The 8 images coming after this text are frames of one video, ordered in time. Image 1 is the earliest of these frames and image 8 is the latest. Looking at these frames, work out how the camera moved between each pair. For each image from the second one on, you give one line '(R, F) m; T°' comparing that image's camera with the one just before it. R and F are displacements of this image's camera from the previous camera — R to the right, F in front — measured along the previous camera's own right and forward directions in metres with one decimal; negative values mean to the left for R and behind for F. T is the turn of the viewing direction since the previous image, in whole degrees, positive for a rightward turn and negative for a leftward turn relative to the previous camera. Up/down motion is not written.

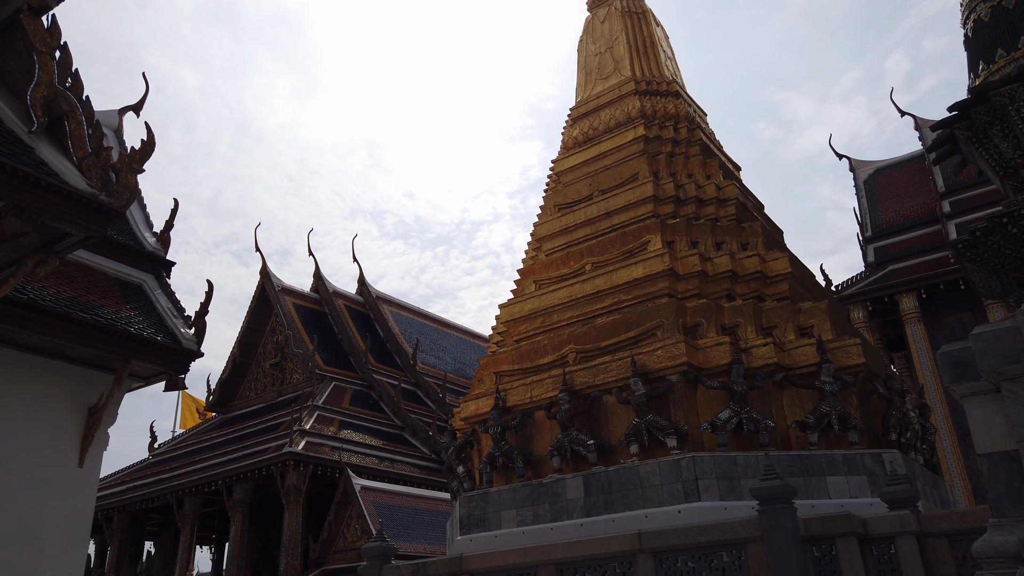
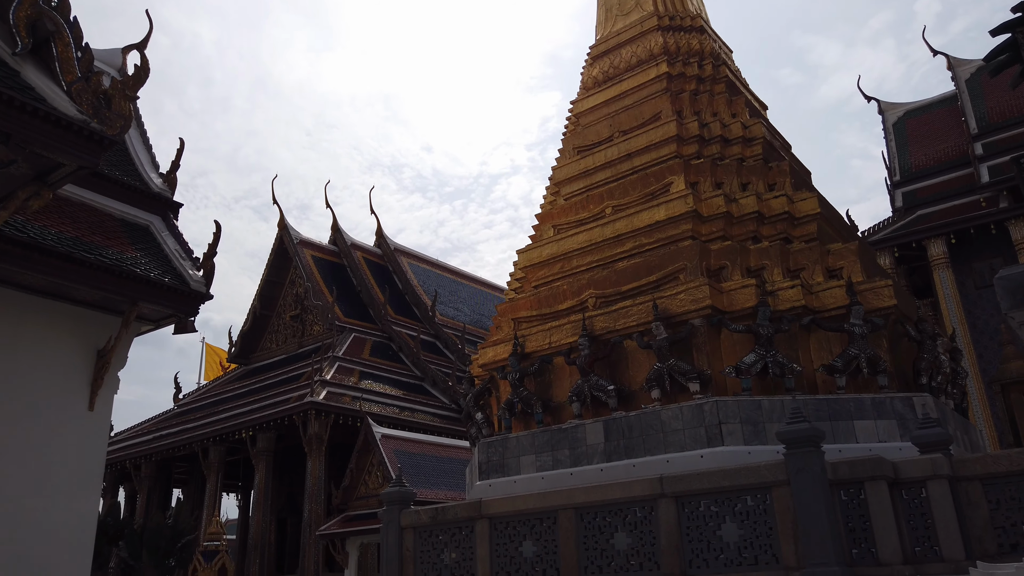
(0.0, +0.2) m; -1°
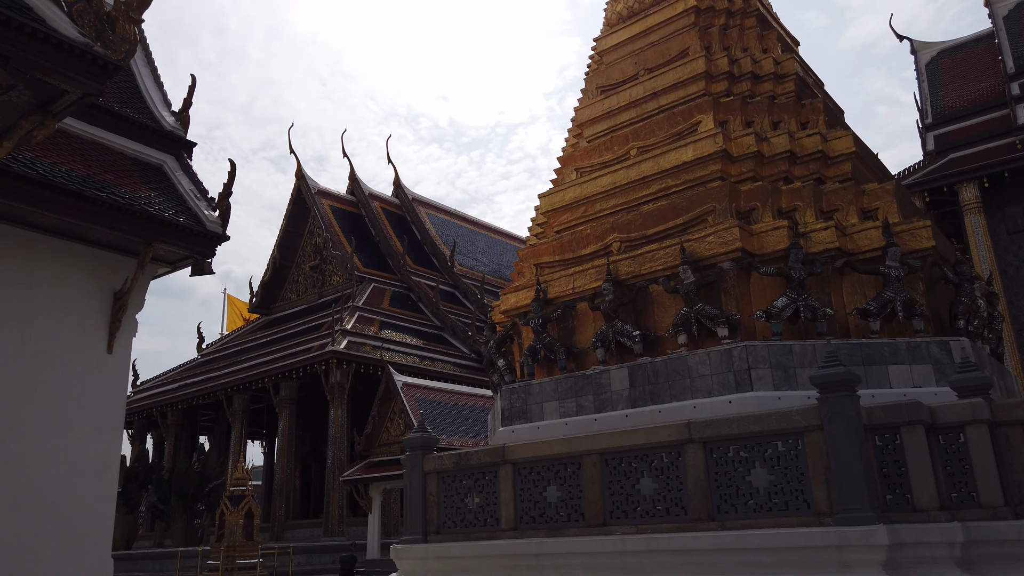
(0.0, +0.2) m; -1°
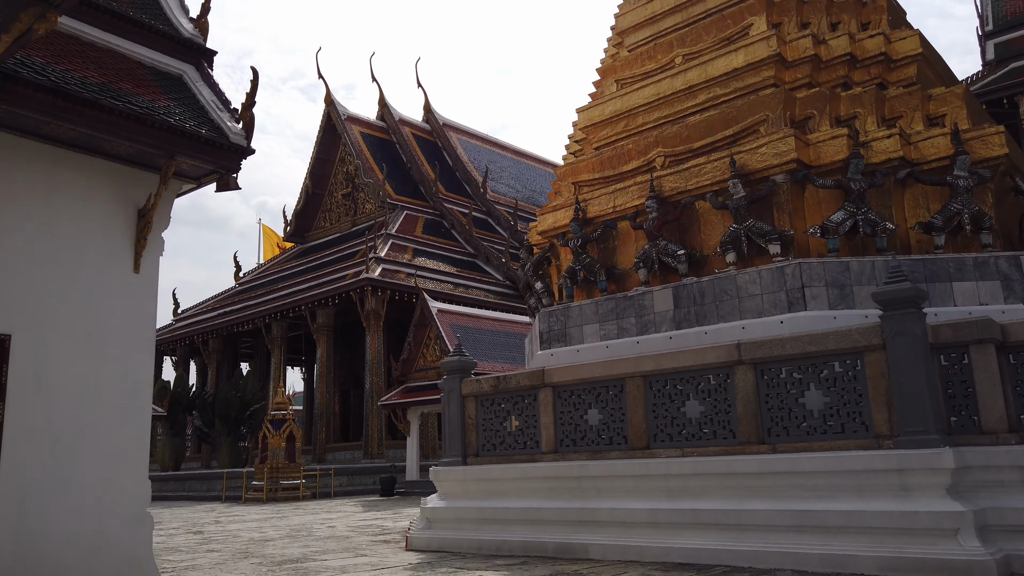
(-0.1, +0.3) m; -2°
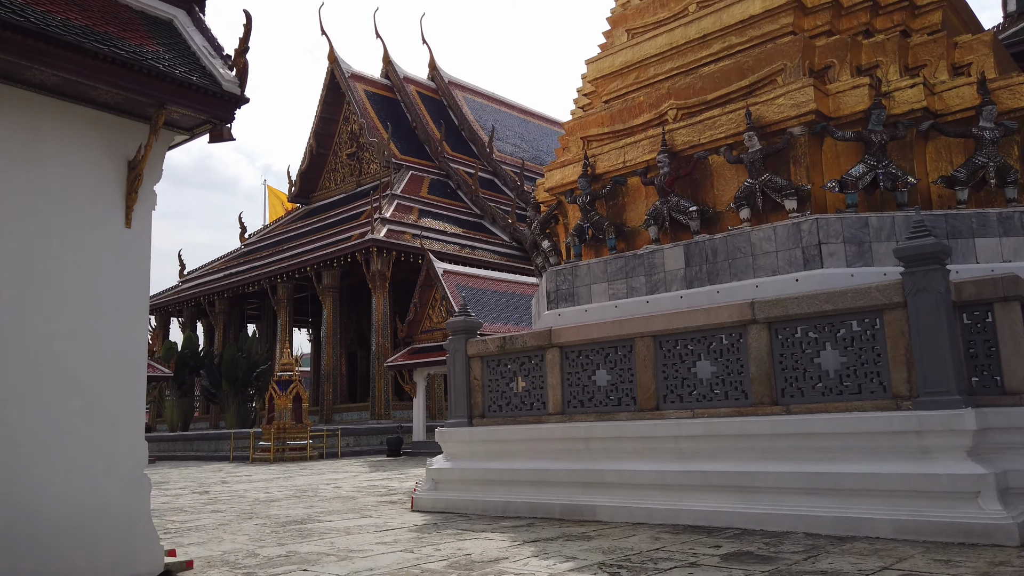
(0.0, +0.2) m; -1°
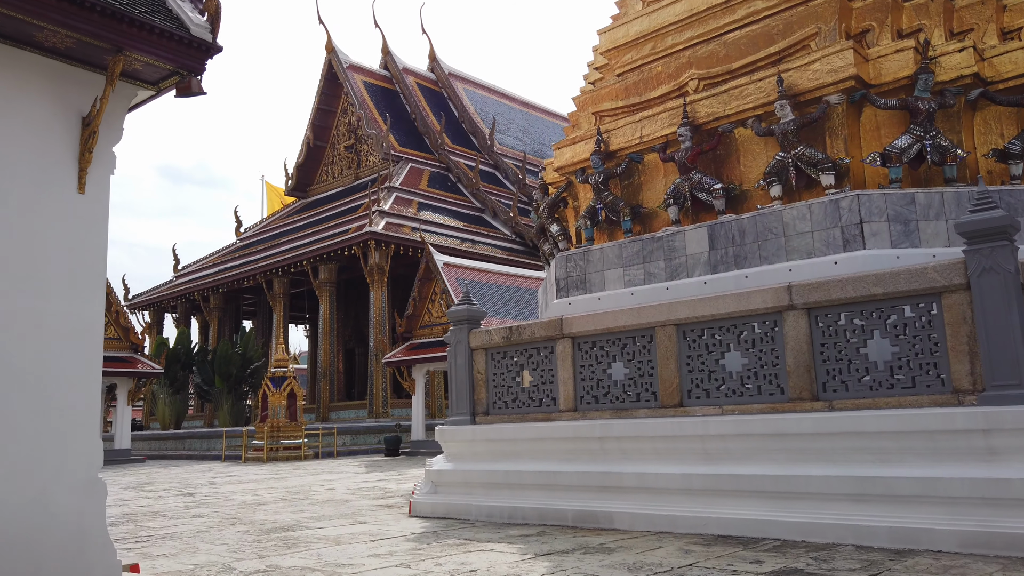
(-0.1, +0.5) m; 0°
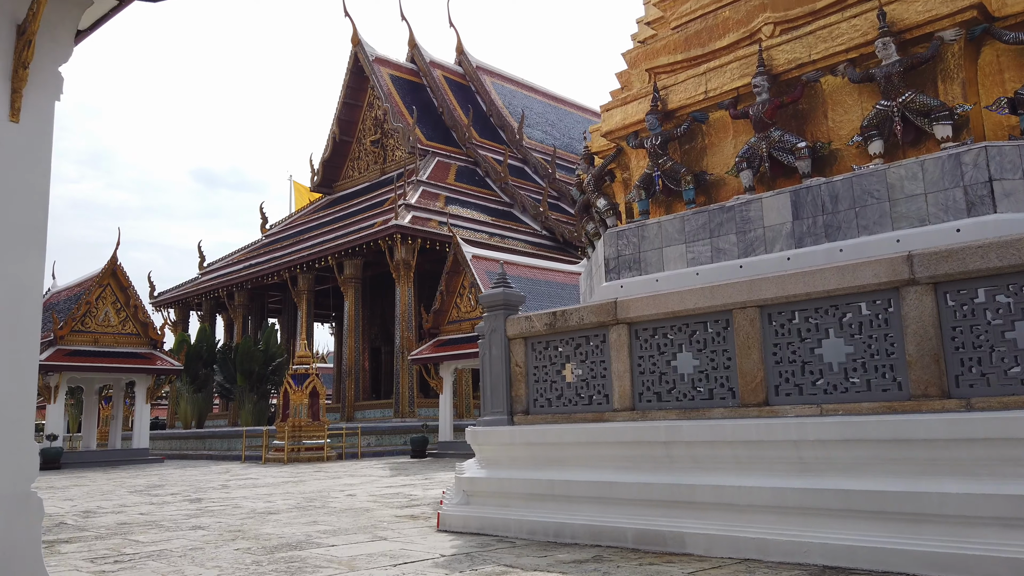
(-0.1, +0.8) m; -2°
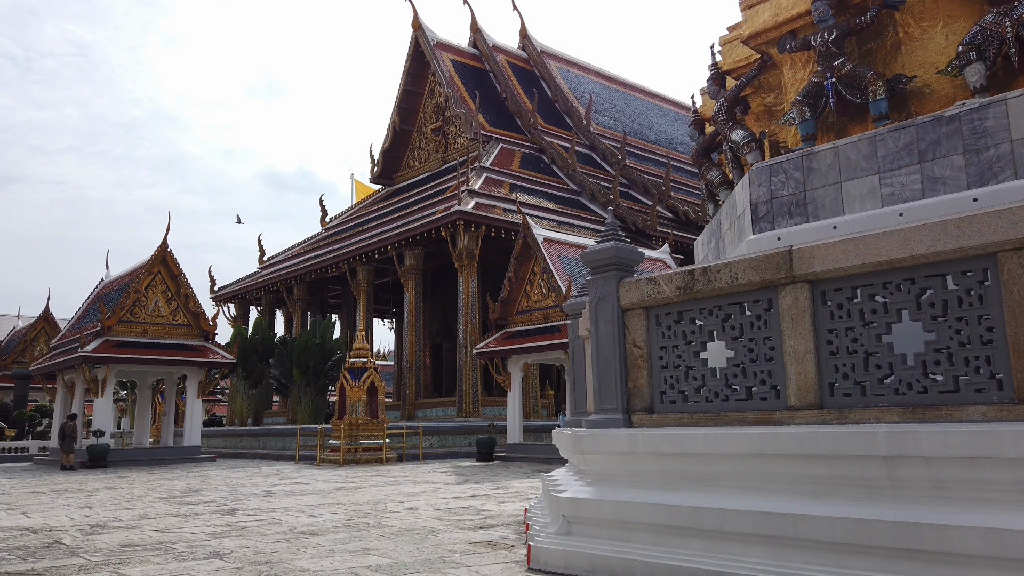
(-0.3, +1.4) m; -4°
